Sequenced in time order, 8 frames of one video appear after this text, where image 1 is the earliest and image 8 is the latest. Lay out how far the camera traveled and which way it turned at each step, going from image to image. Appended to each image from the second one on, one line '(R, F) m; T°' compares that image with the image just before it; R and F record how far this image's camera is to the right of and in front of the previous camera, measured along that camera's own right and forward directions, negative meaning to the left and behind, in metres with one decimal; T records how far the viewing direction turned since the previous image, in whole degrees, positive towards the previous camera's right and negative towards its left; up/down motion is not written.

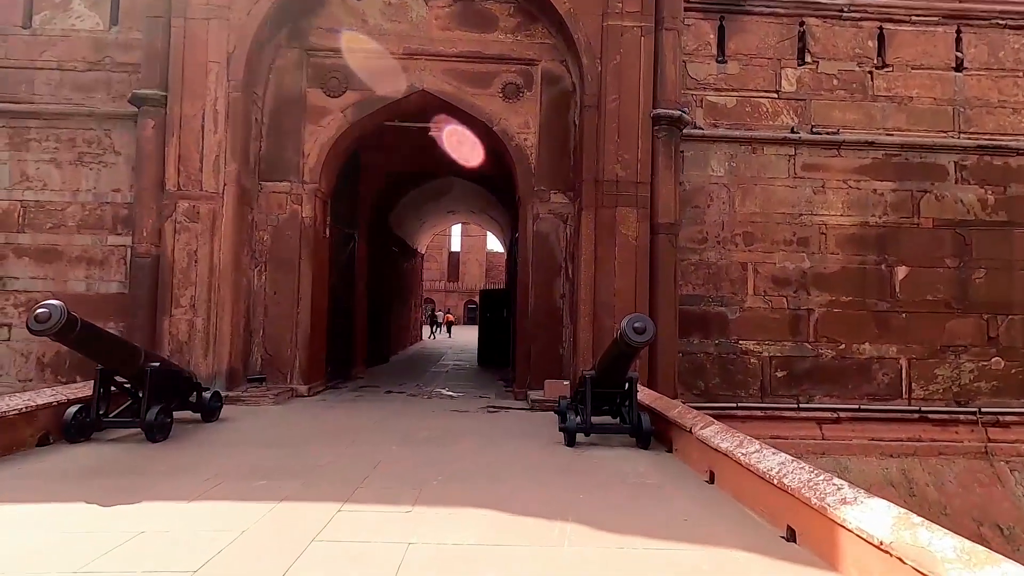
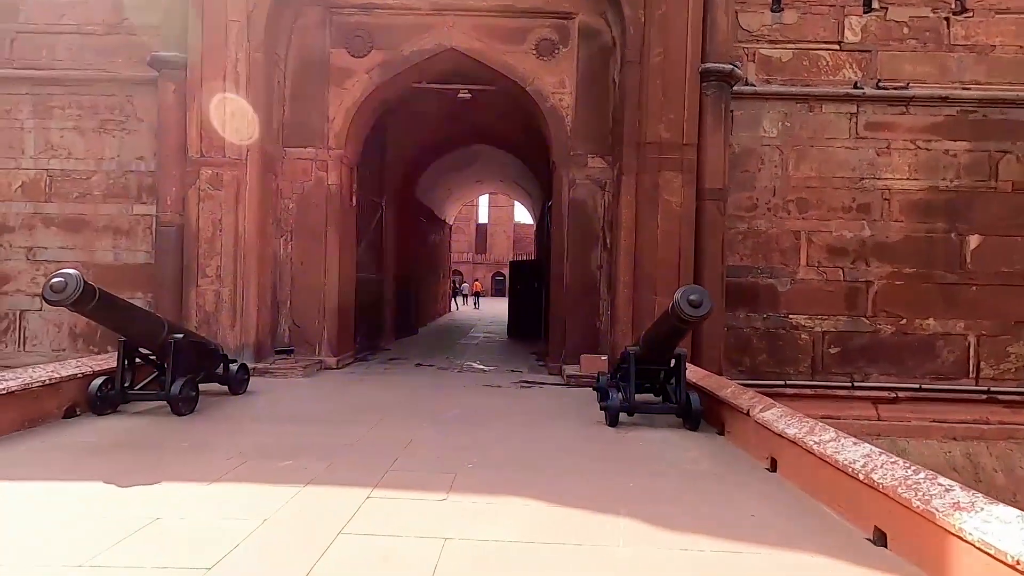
(-0.1, +0.3) m; -3°
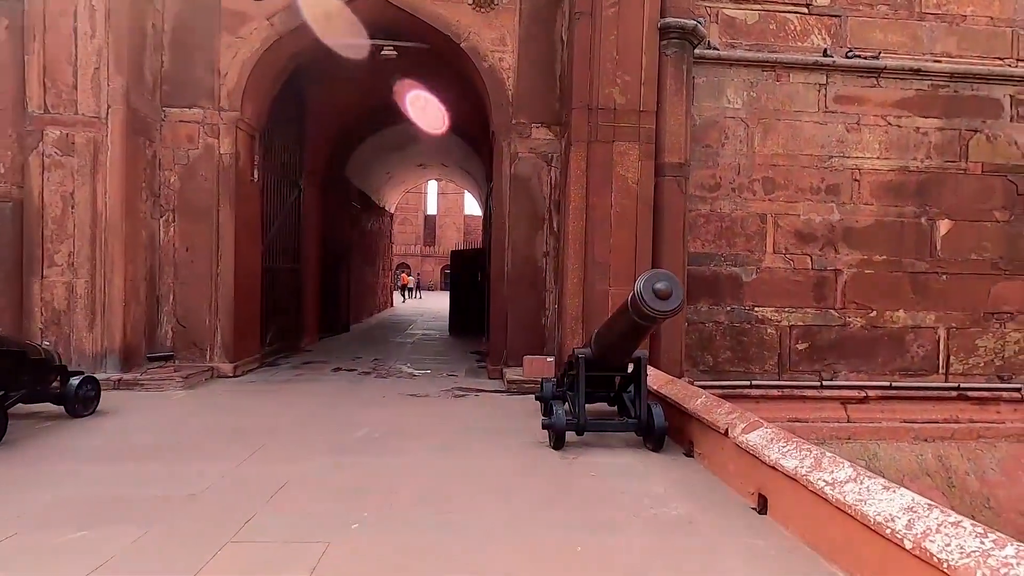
(+0.2, +0.8) m; +5°
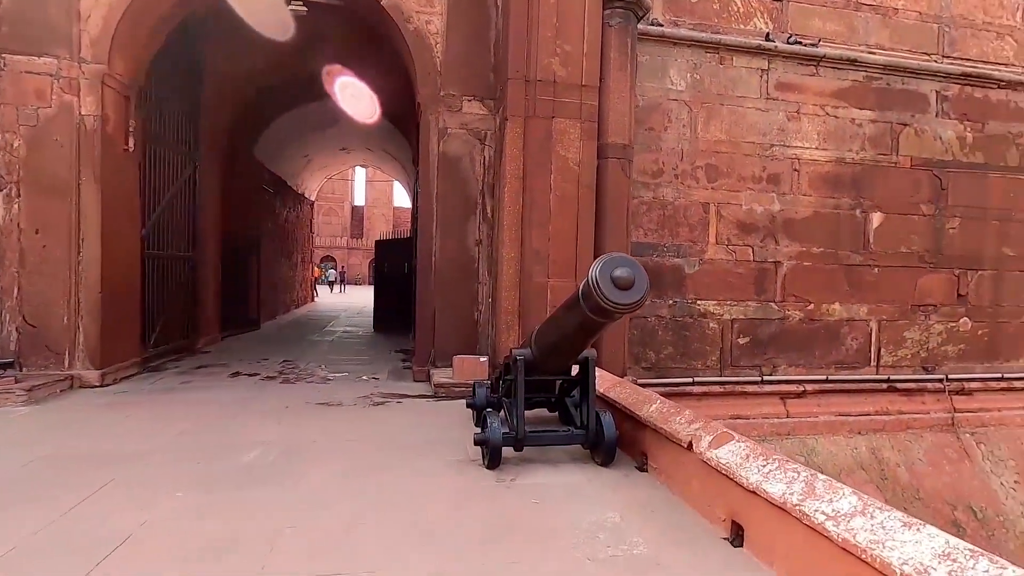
(0.0, +0.5) m; +7°
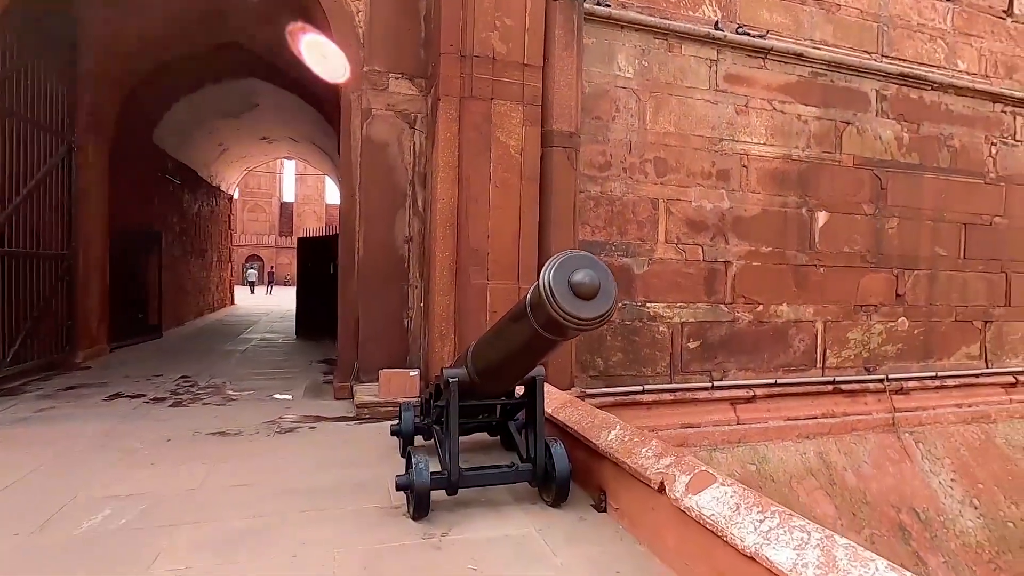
(0.0, +0.5) m; +6°
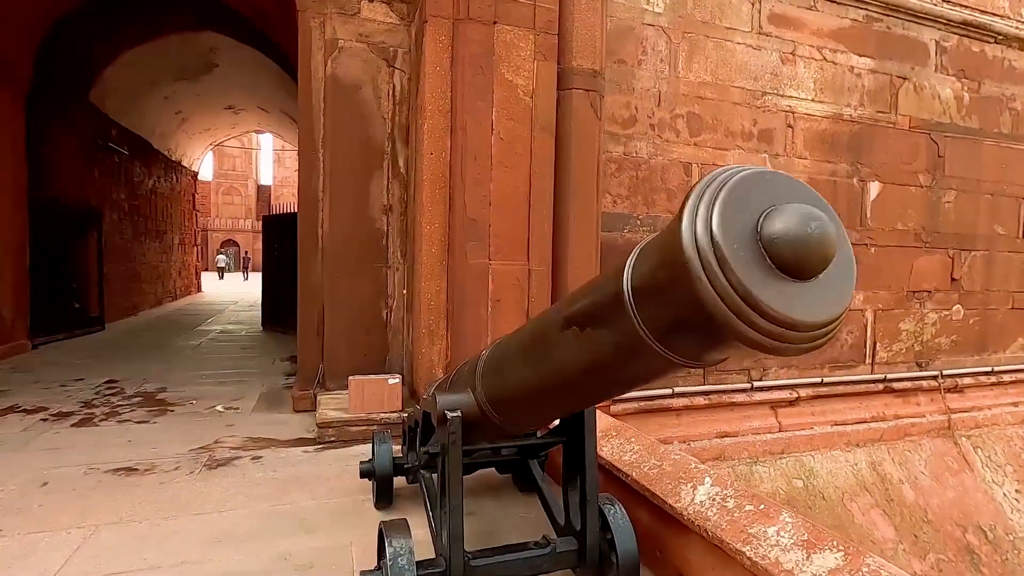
(-0.1, +0.9) m; +2°
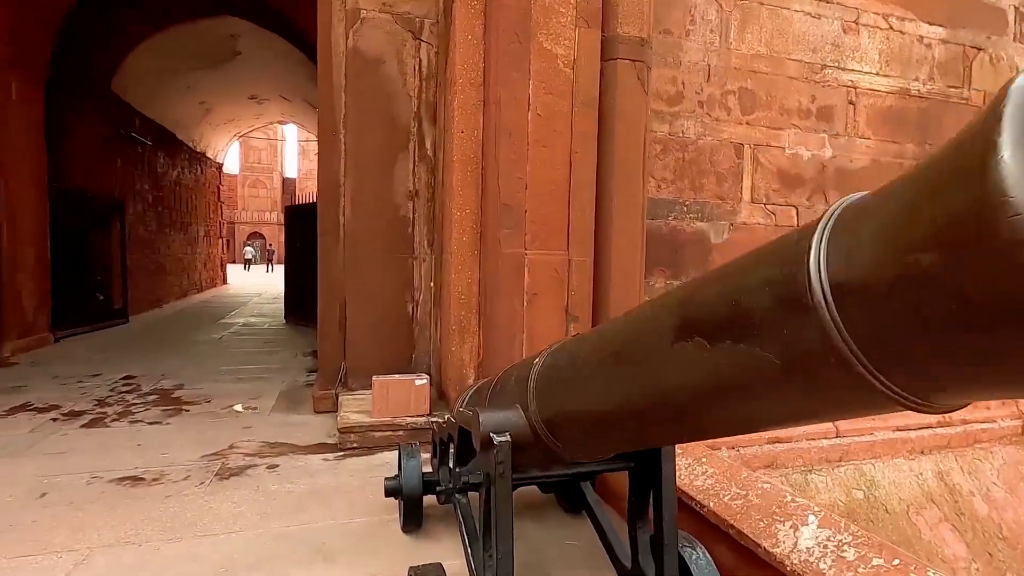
(-0.1, +0.3) m; -2°
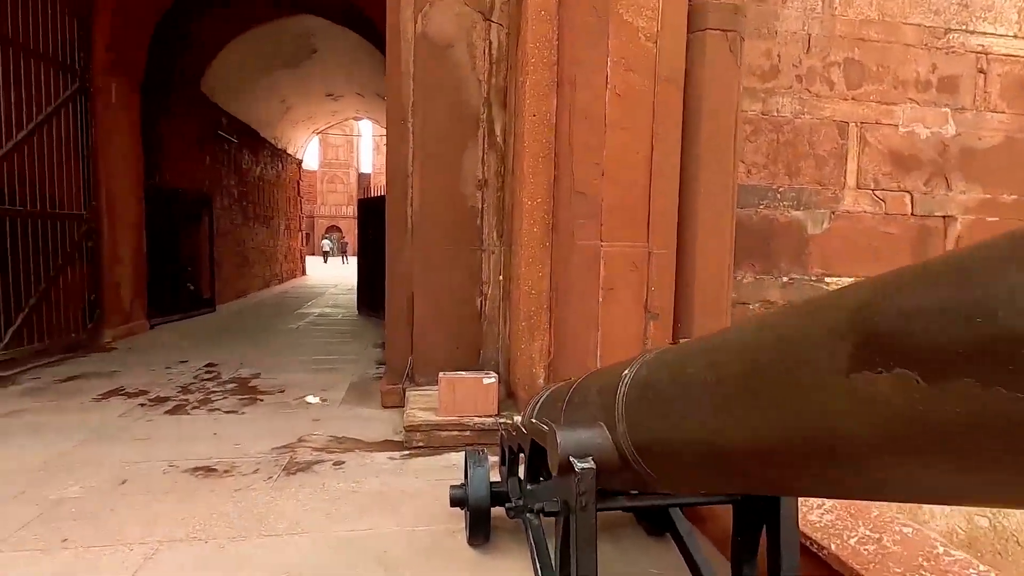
(0.0, +0.2) m; -7°
